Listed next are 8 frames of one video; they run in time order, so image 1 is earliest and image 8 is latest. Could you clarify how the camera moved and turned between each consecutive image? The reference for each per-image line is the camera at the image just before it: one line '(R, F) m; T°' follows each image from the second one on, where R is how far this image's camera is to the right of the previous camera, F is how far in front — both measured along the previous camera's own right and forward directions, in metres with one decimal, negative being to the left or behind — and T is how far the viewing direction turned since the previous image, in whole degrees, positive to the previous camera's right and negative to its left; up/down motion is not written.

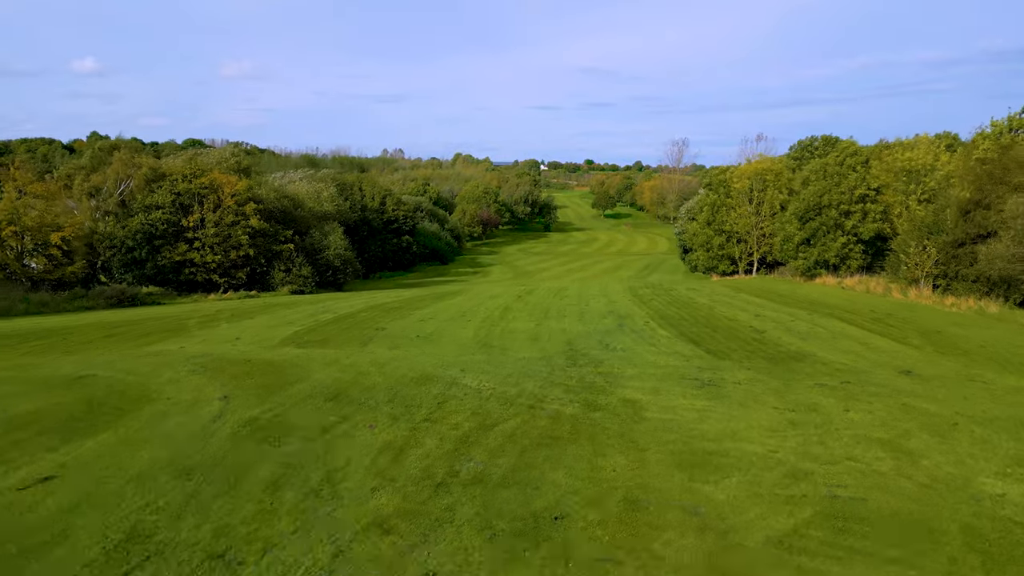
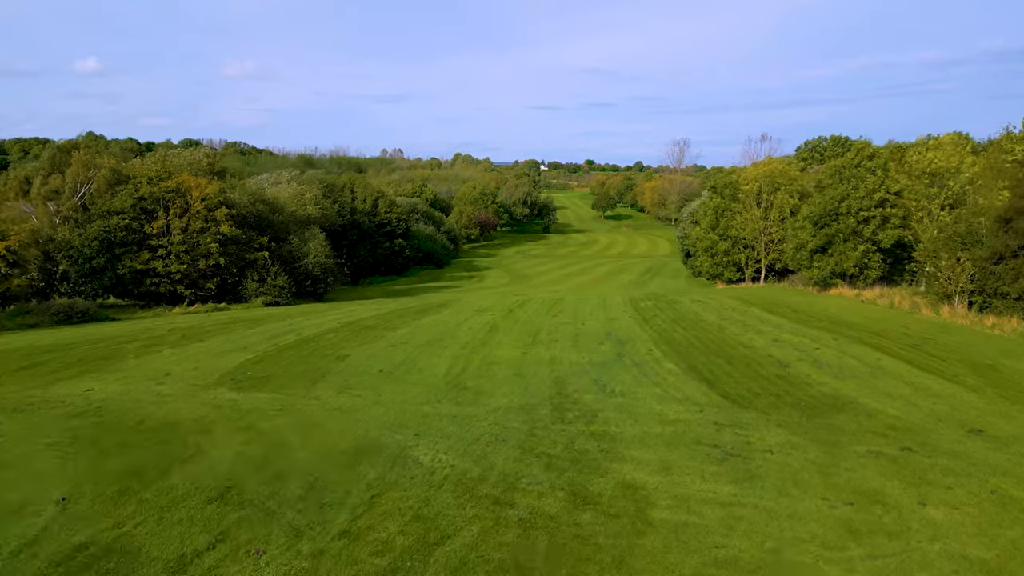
(+0.6, +2.3) m; 0°
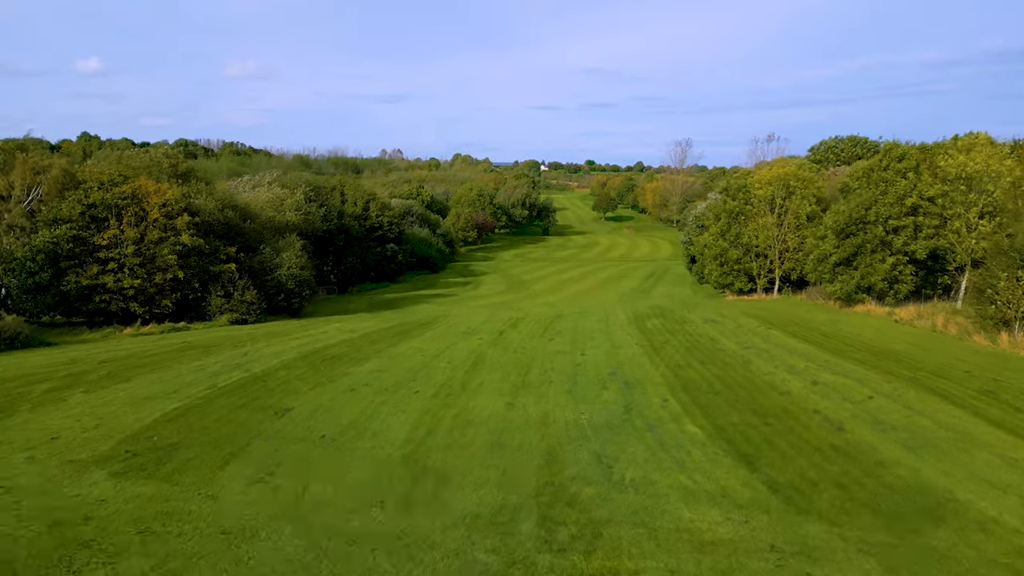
(+0.5, +2.8) m; 0°
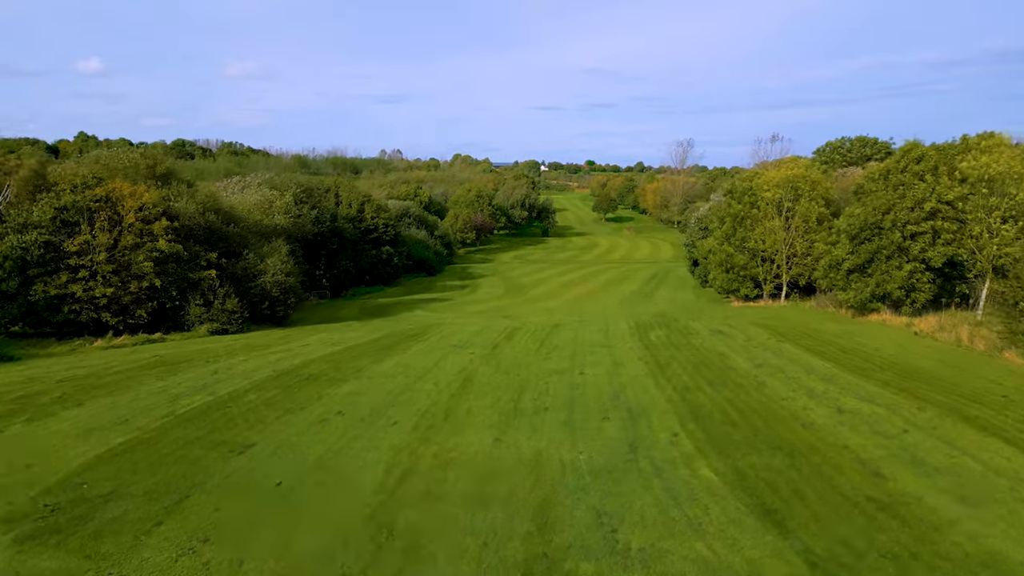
(+0.3, +1.4) m; 0°
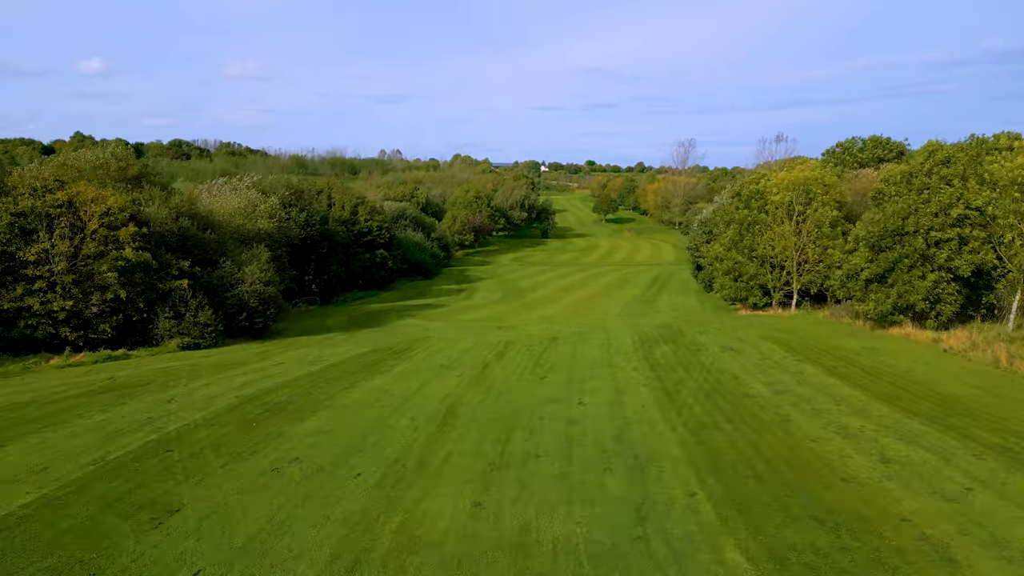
(+0.3, +1.8) m; 0°
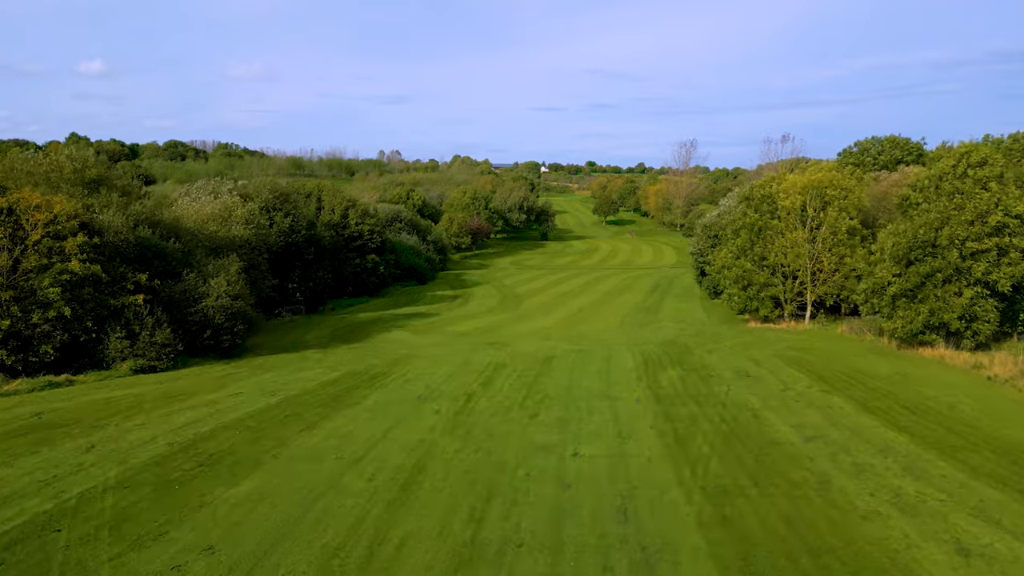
(+0.5, +2.3) m; 0°
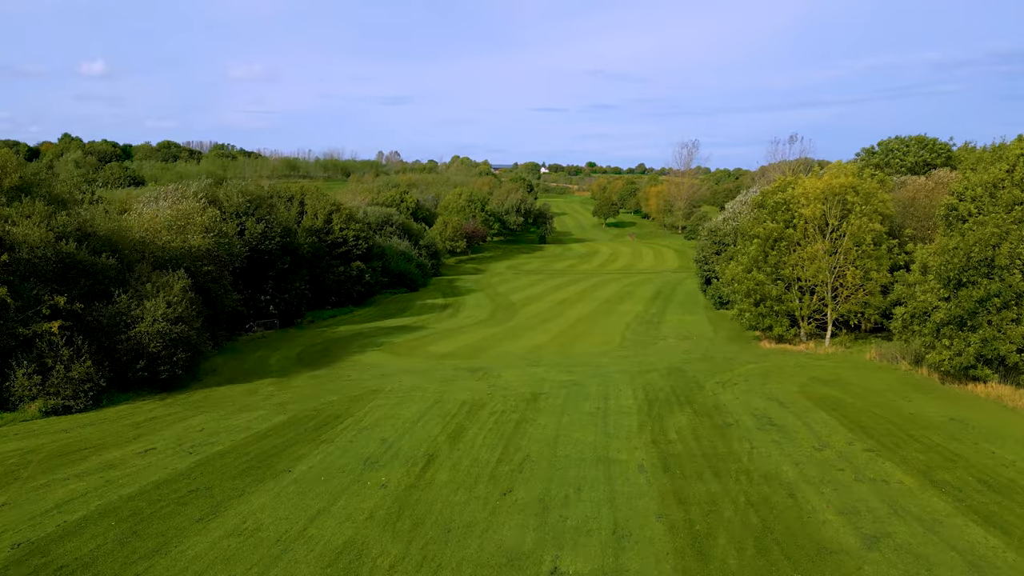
(+0.8, +3.2) m; 0°
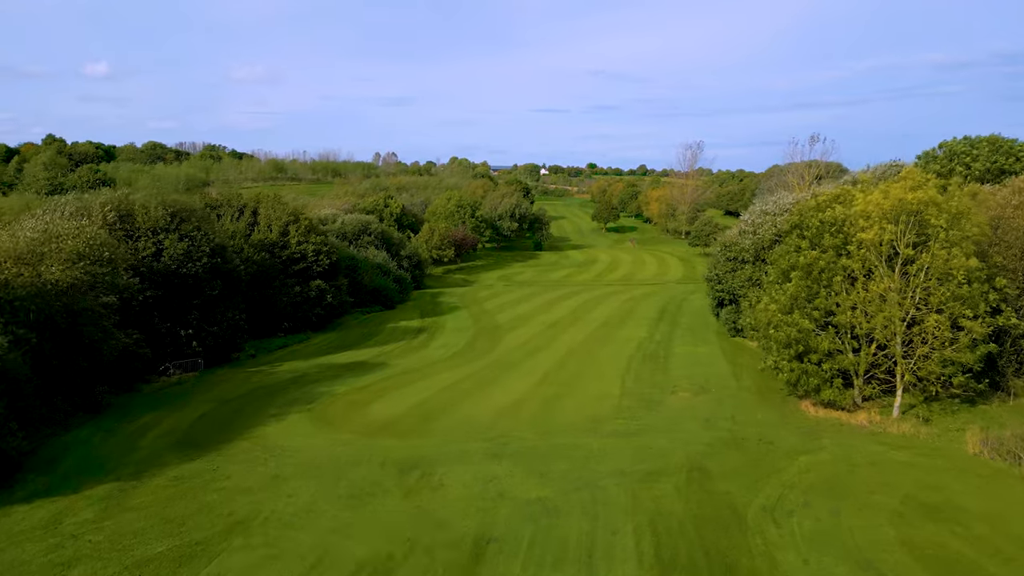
(+1.8, +7.1) m; 0°
